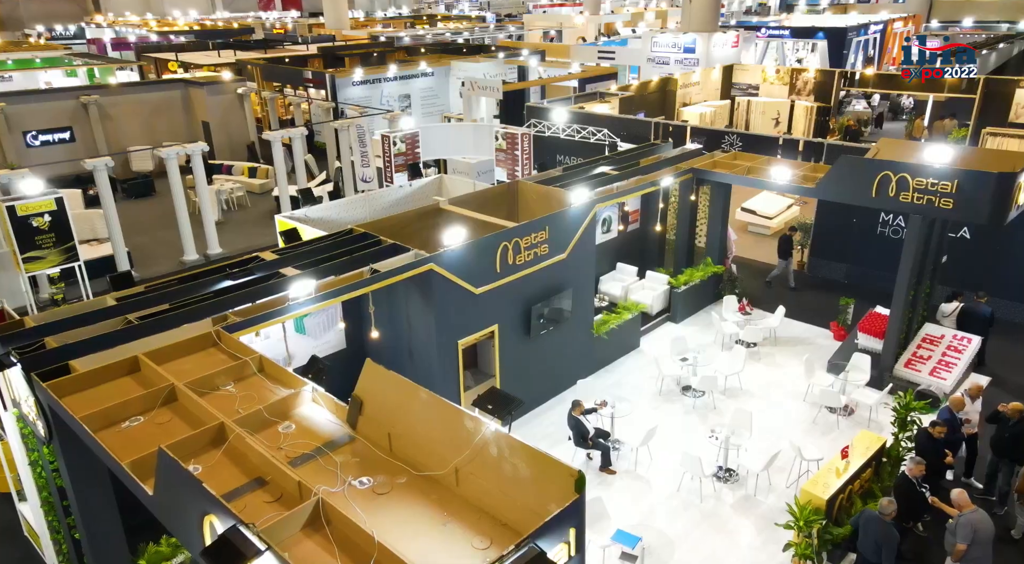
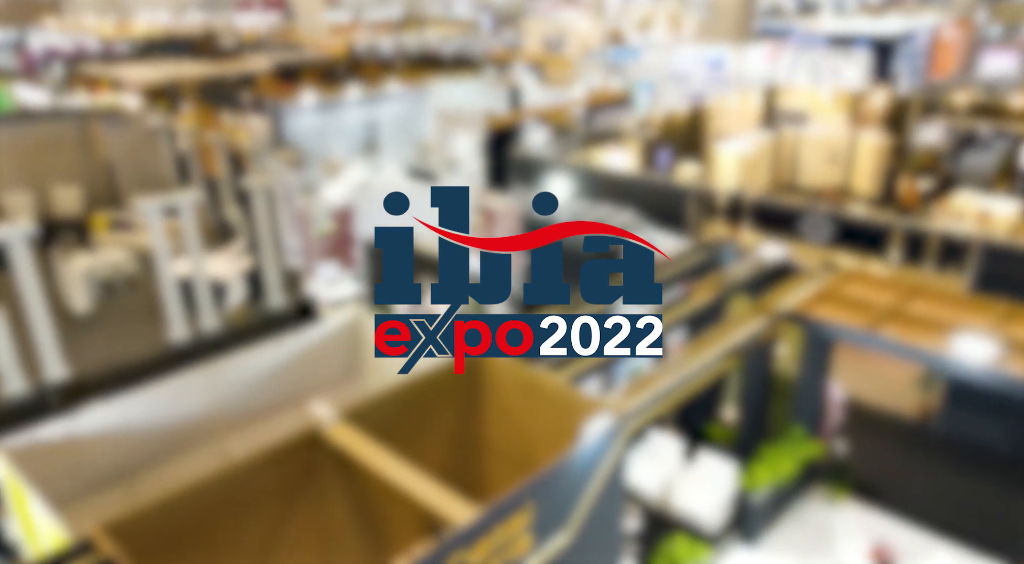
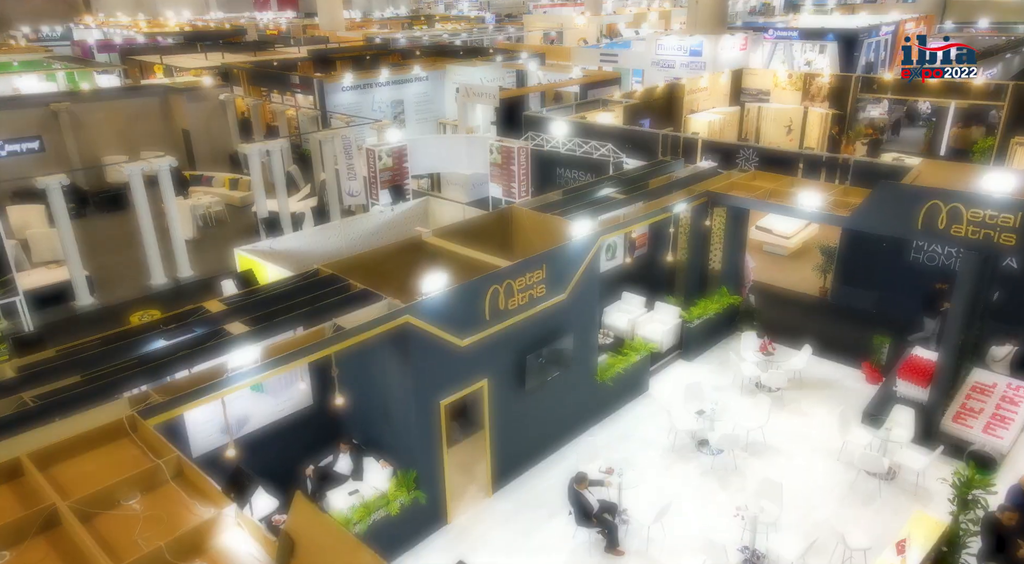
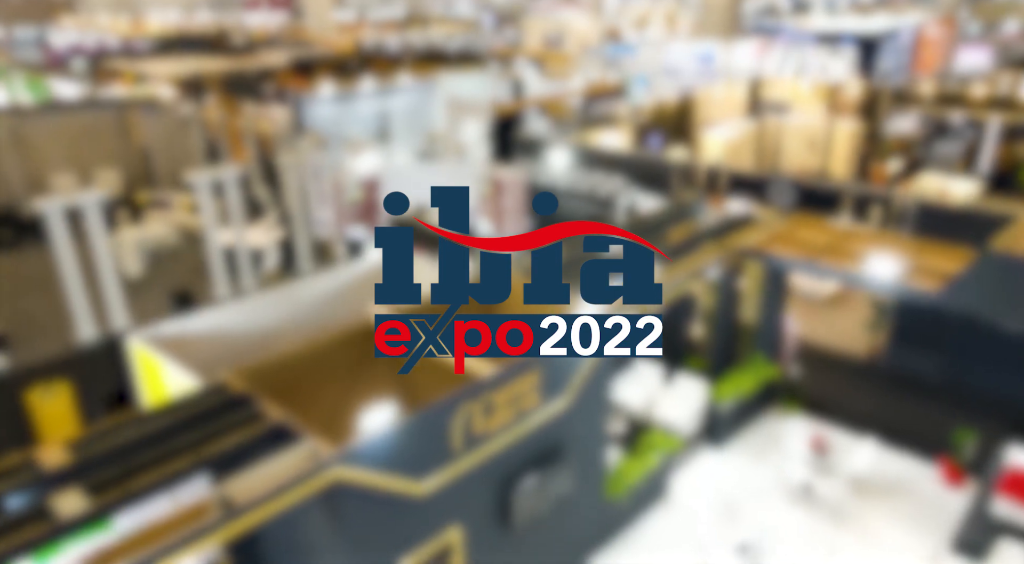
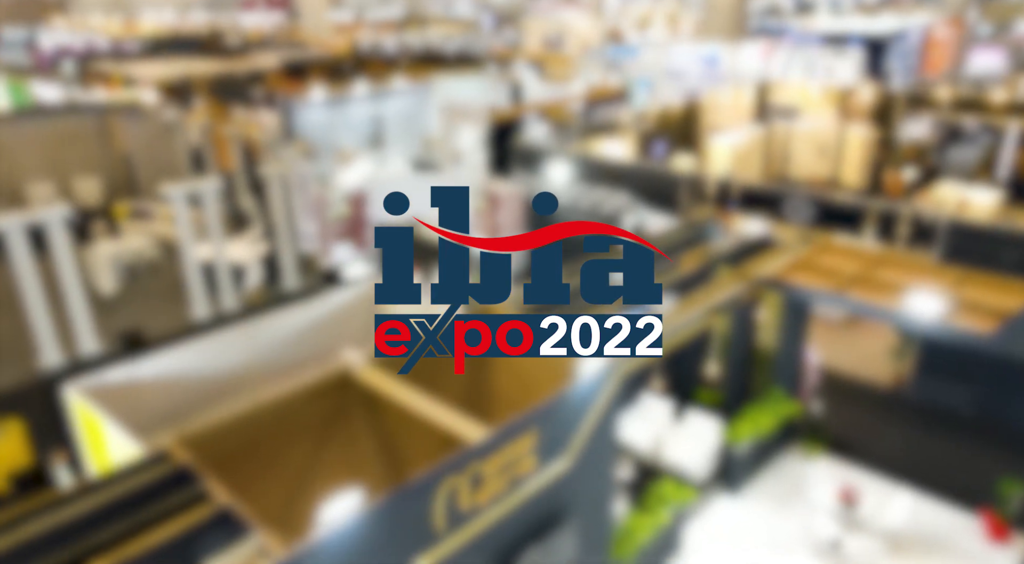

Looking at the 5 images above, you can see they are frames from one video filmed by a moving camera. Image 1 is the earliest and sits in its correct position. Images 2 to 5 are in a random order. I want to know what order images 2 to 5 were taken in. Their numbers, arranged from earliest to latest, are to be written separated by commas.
3, 4, 5, 2
